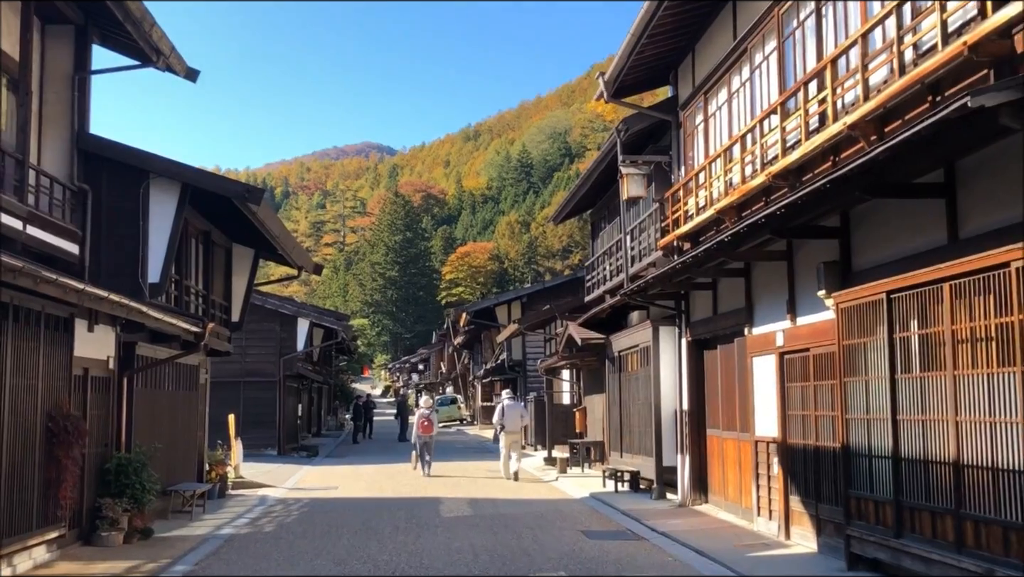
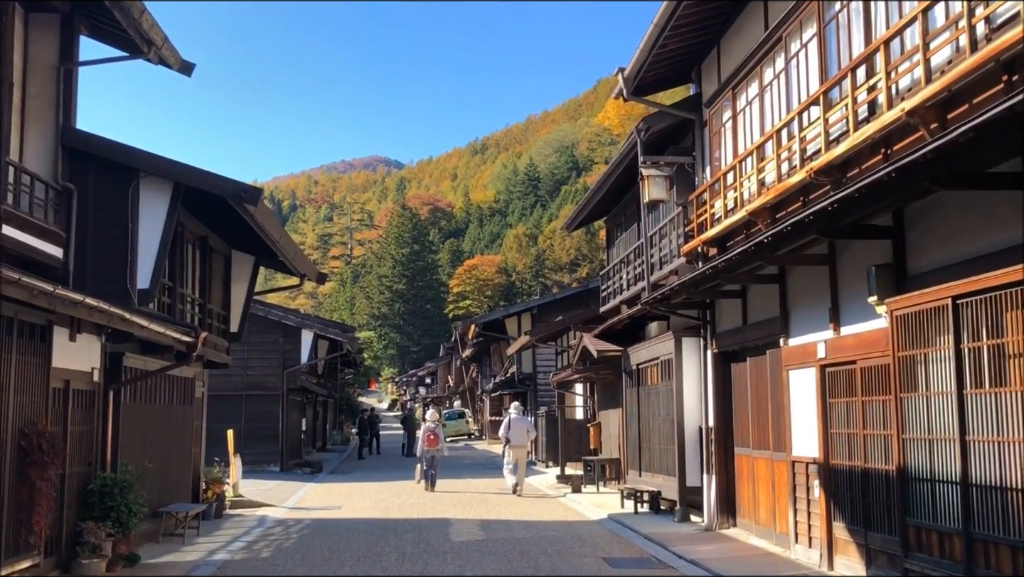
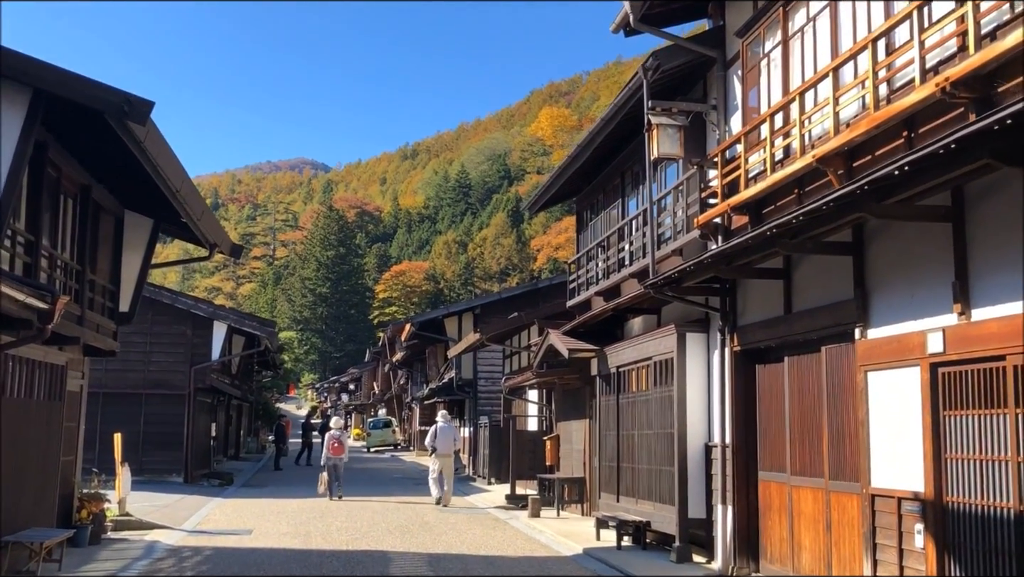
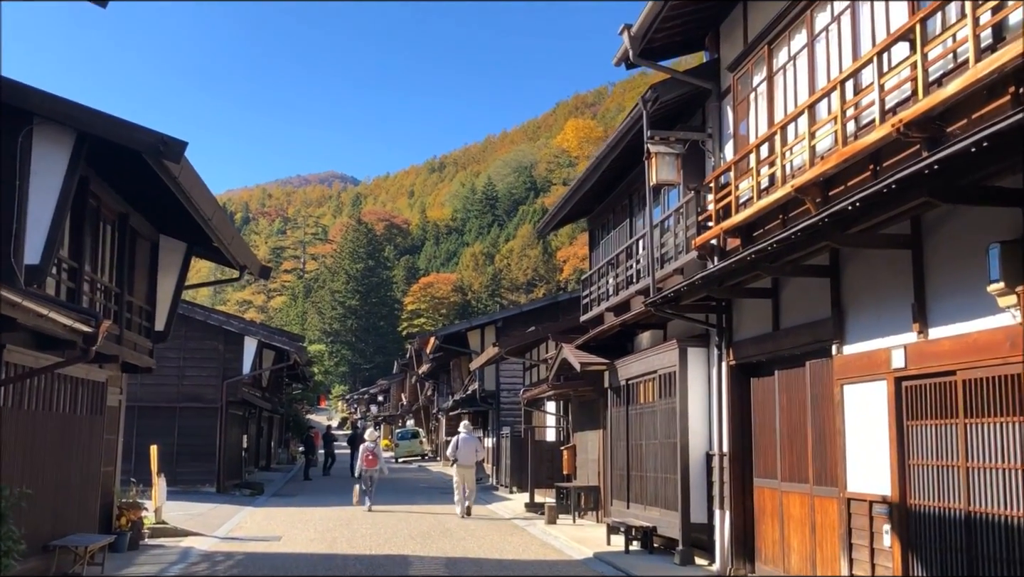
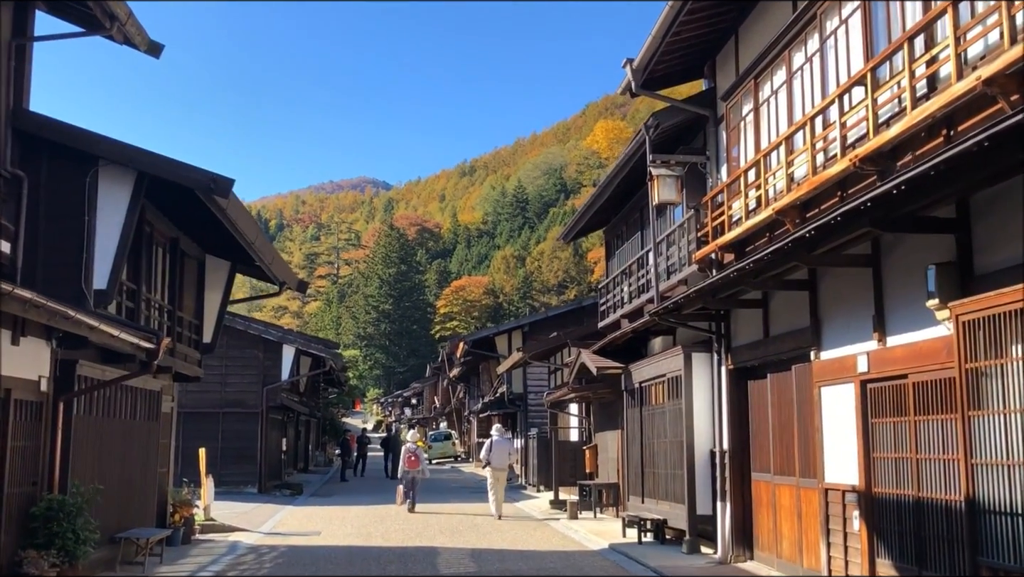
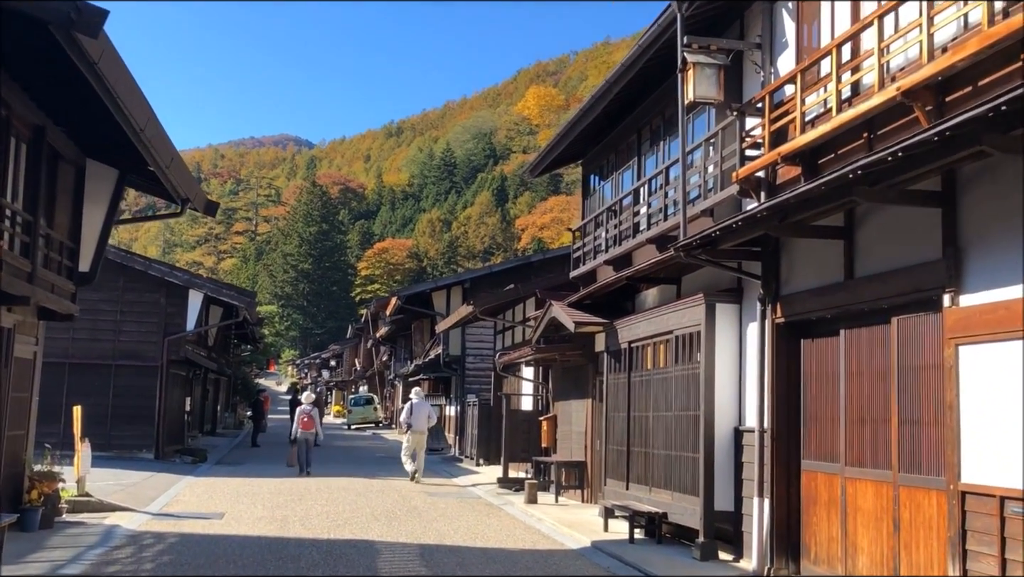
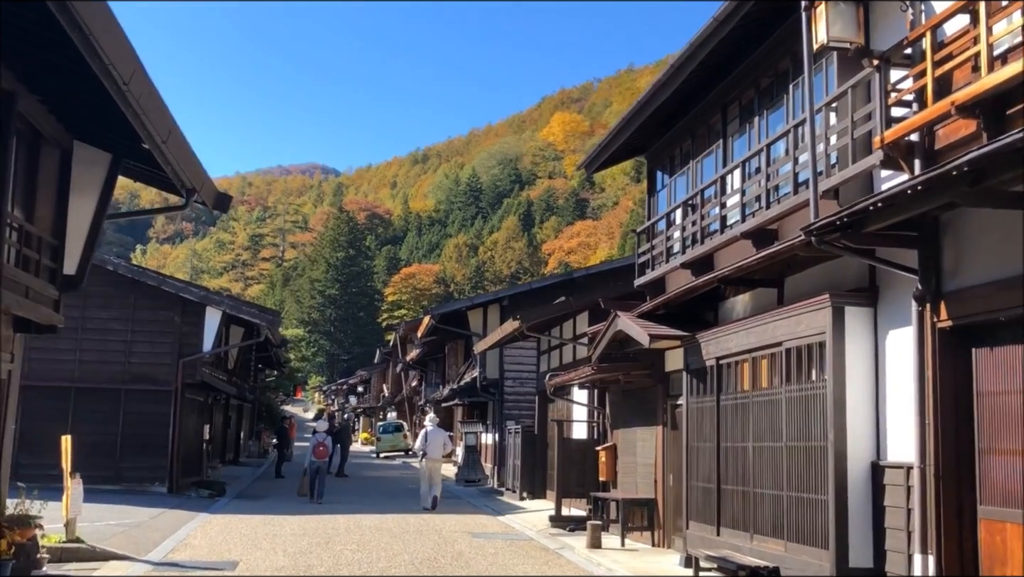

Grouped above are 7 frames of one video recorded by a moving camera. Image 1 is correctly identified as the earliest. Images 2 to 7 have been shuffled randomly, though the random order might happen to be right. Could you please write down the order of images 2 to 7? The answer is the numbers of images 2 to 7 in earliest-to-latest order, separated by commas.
2, 5, 4, 3, 6, 7
